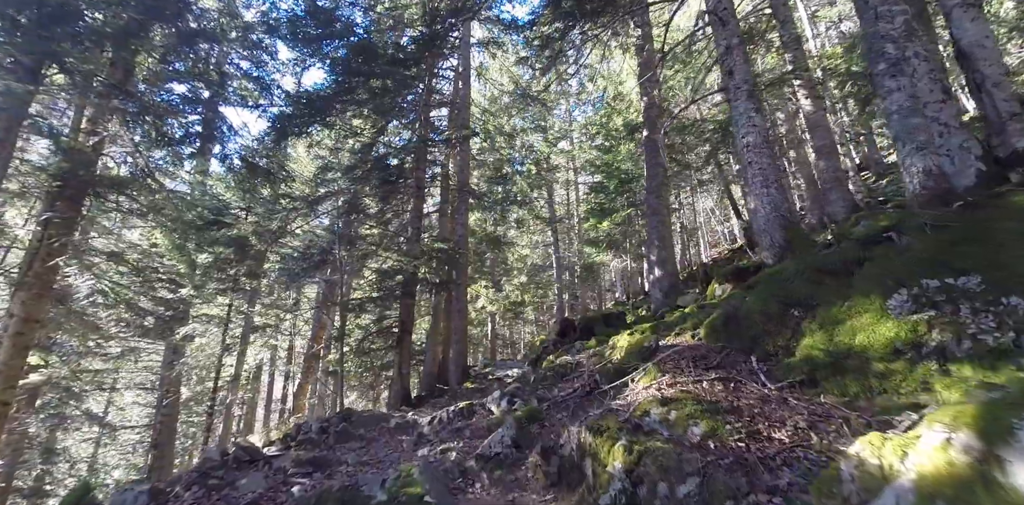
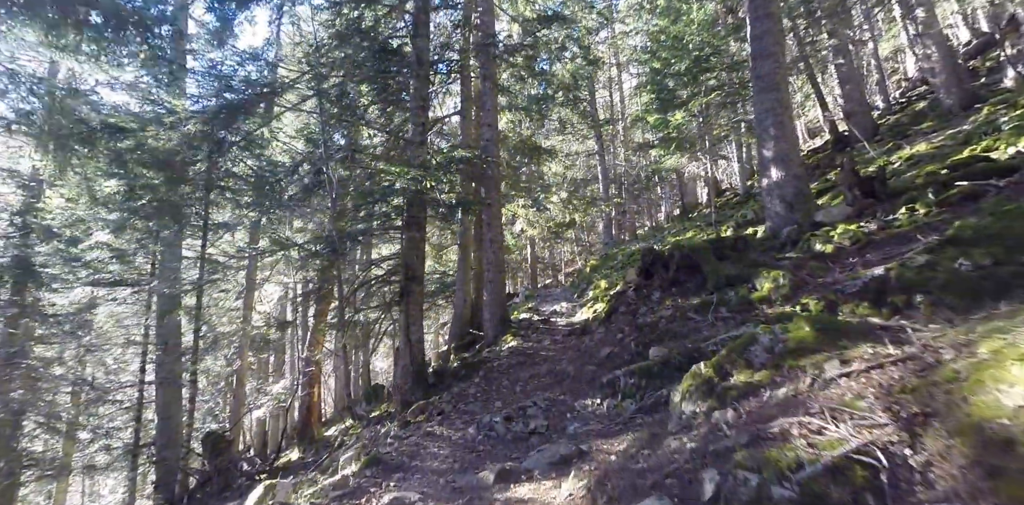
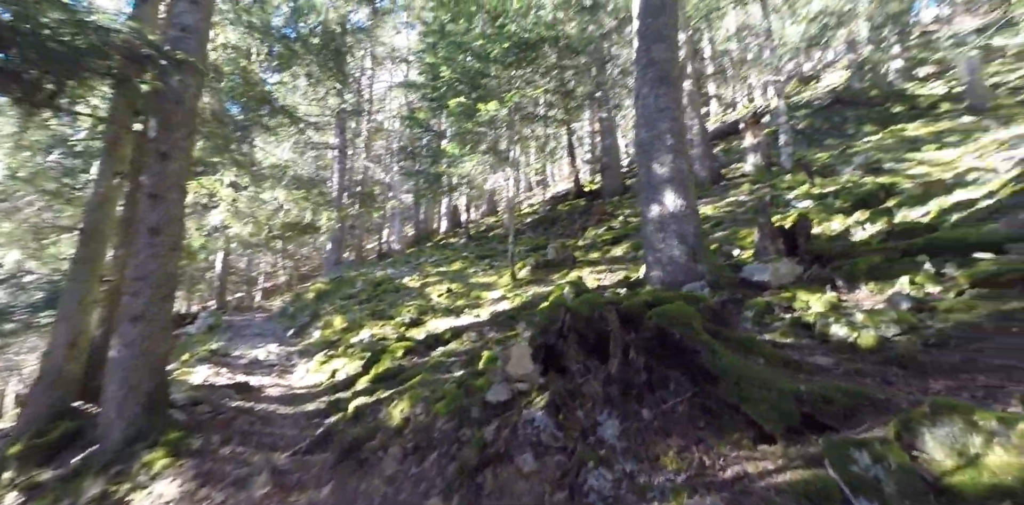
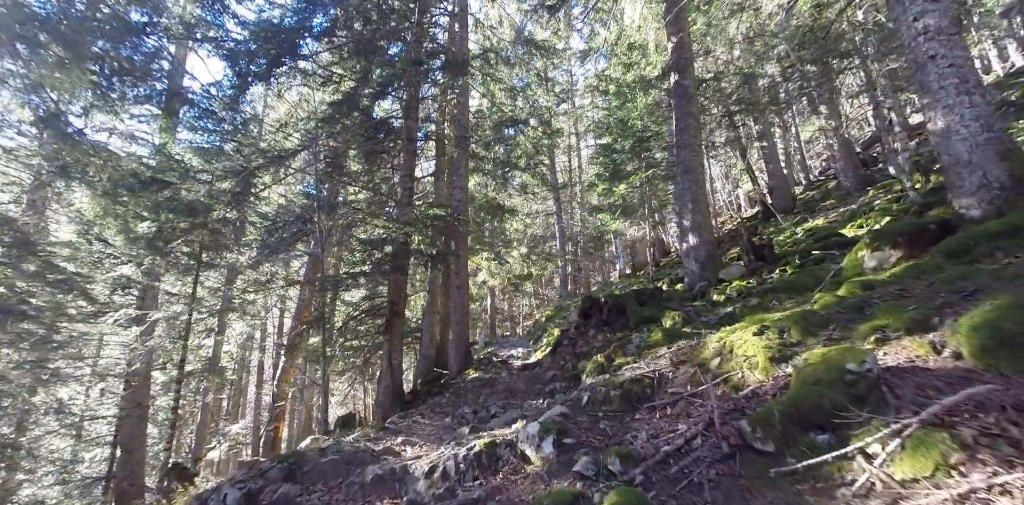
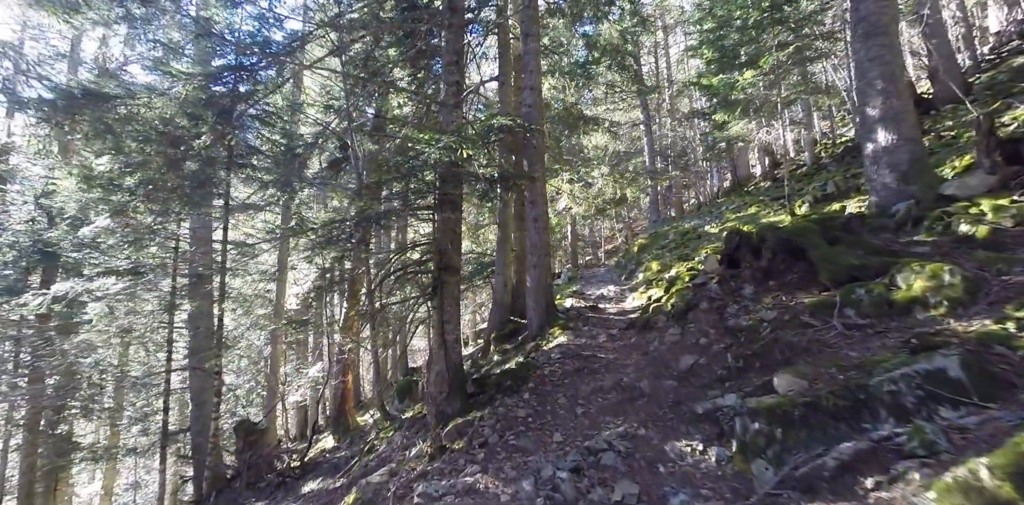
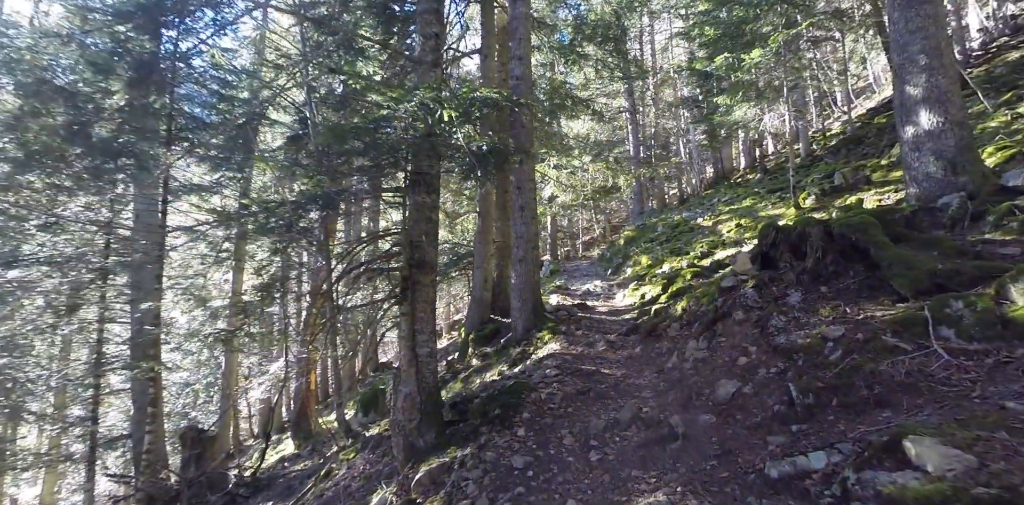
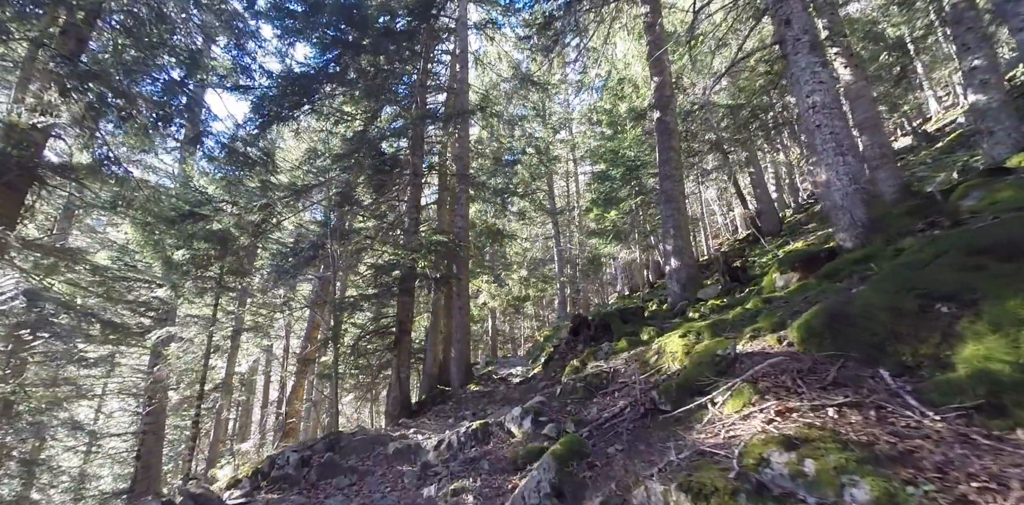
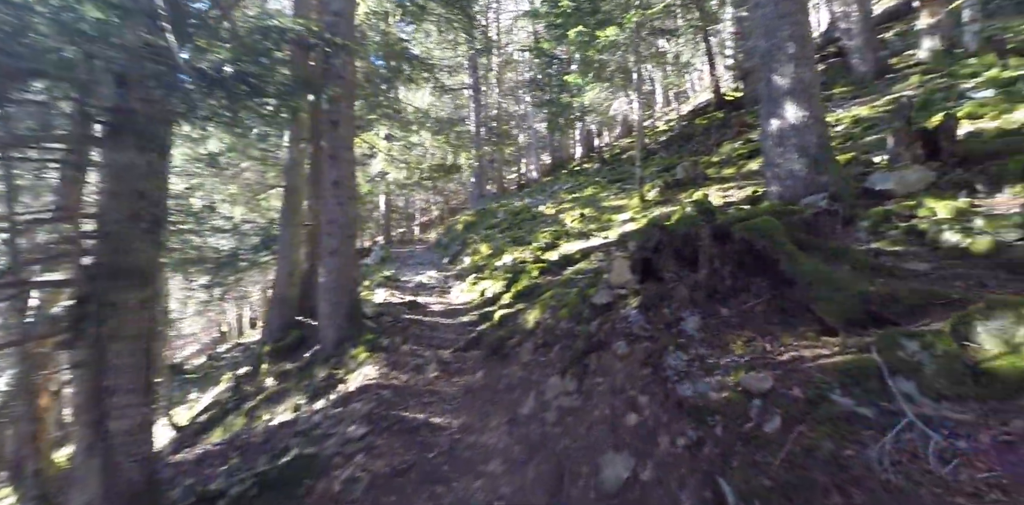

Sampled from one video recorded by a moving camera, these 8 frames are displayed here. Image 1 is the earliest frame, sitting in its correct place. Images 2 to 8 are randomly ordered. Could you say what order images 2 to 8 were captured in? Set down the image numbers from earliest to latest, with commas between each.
7, 4, 2, 5, 6, 8, 3
